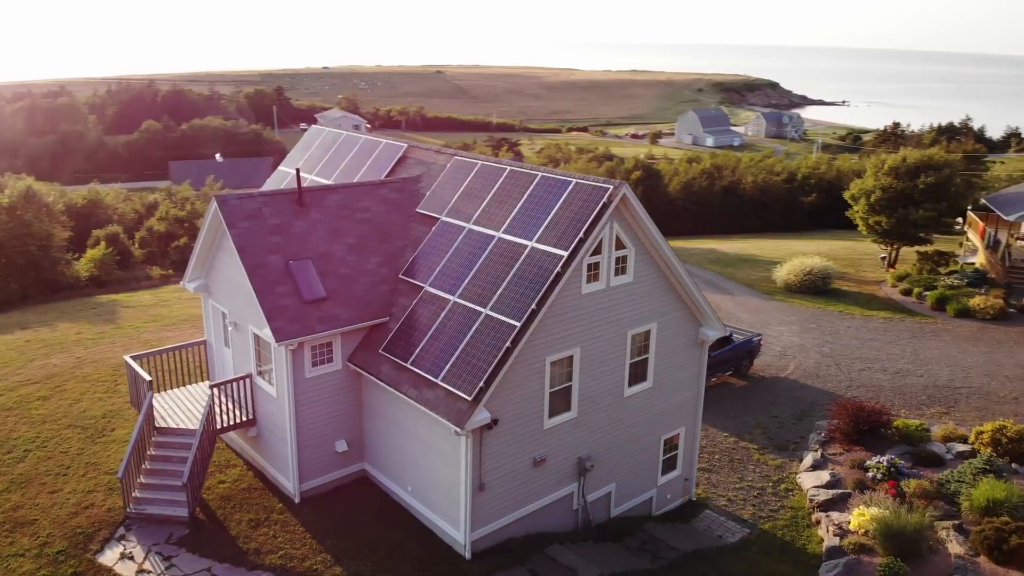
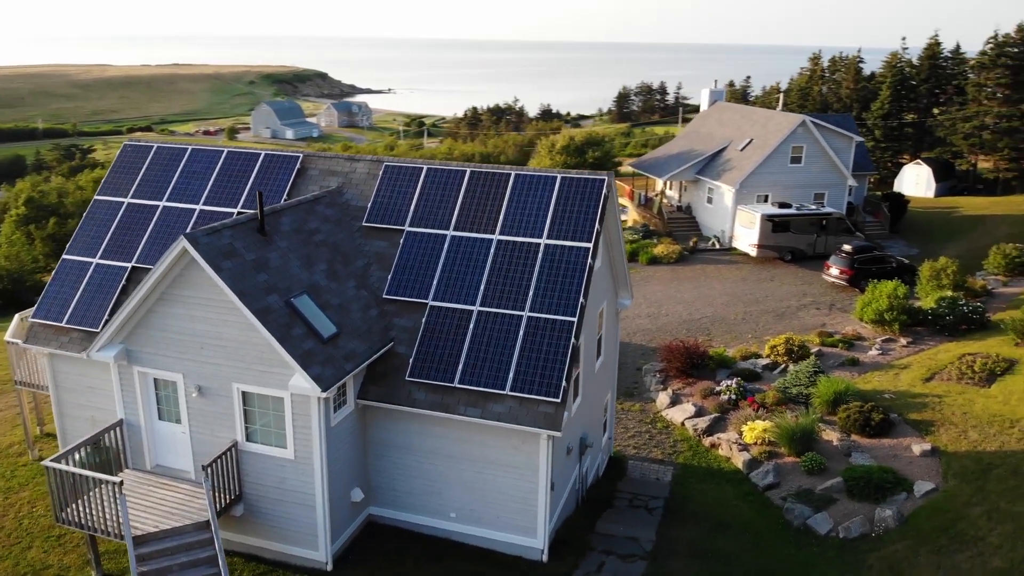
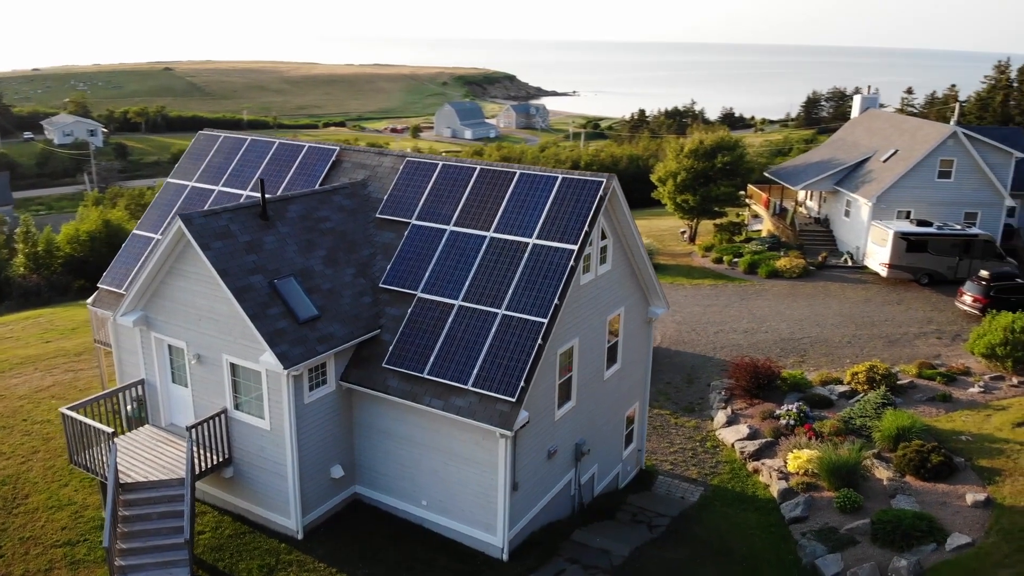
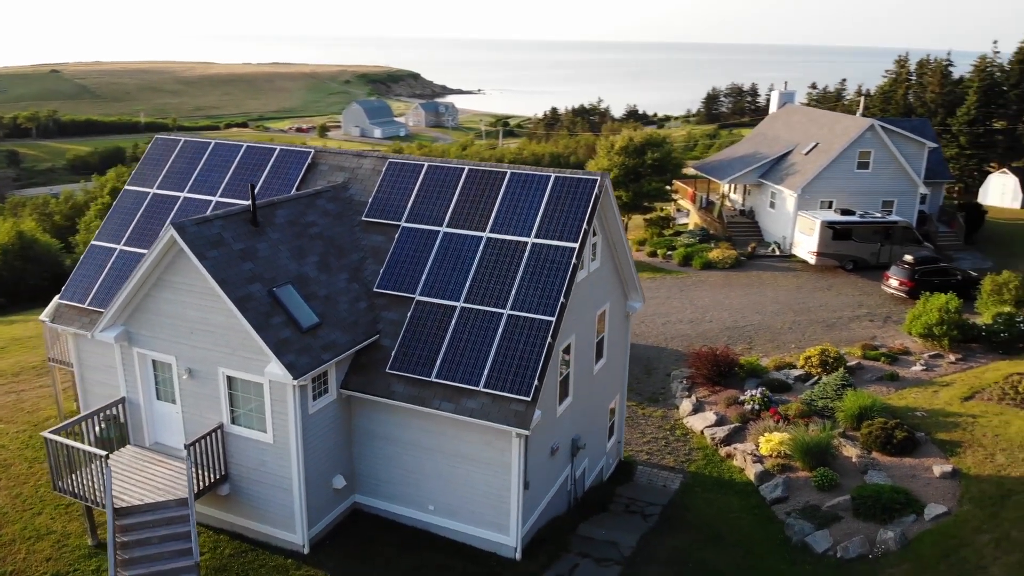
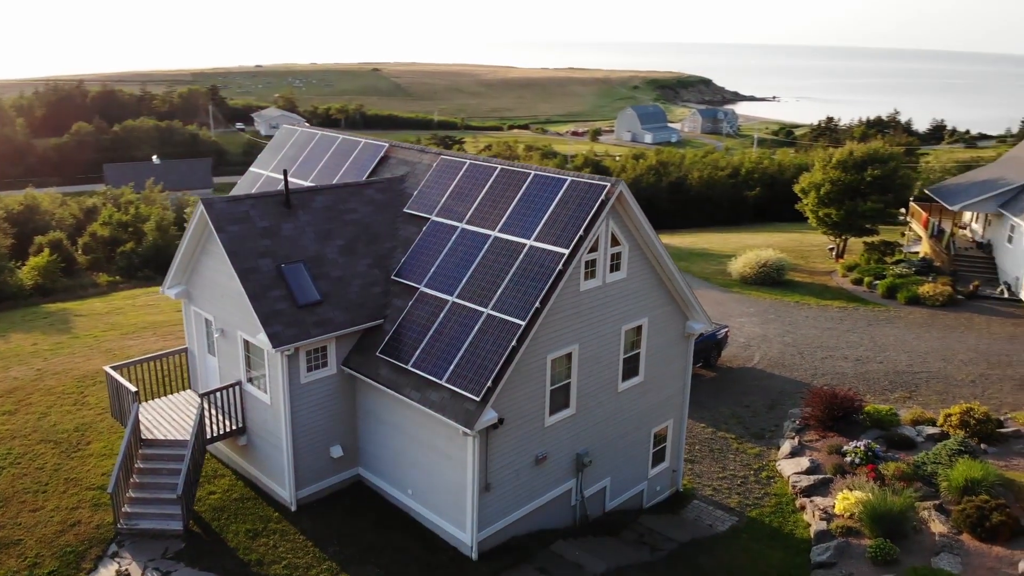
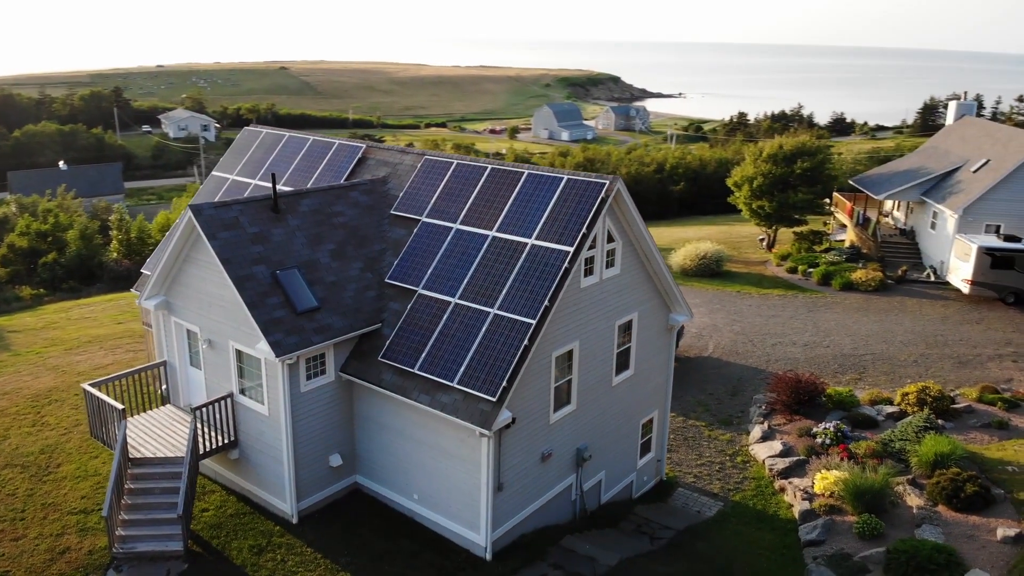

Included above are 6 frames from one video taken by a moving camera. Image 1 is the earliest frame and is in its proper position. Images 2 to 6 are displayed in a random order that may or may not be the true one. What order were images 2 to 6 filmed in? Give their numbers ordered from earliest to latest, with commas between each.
5, 6, 3, 4, 2
